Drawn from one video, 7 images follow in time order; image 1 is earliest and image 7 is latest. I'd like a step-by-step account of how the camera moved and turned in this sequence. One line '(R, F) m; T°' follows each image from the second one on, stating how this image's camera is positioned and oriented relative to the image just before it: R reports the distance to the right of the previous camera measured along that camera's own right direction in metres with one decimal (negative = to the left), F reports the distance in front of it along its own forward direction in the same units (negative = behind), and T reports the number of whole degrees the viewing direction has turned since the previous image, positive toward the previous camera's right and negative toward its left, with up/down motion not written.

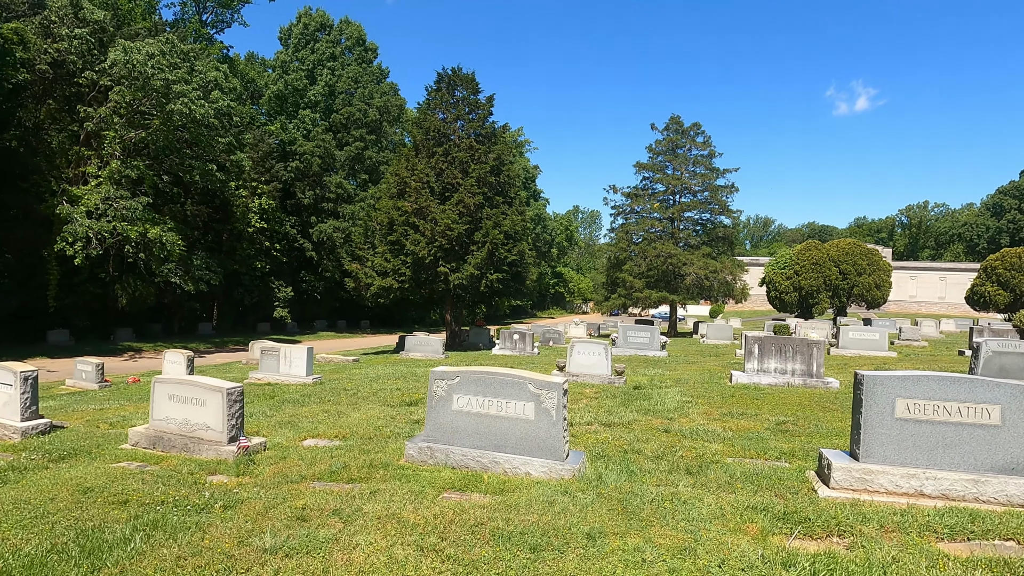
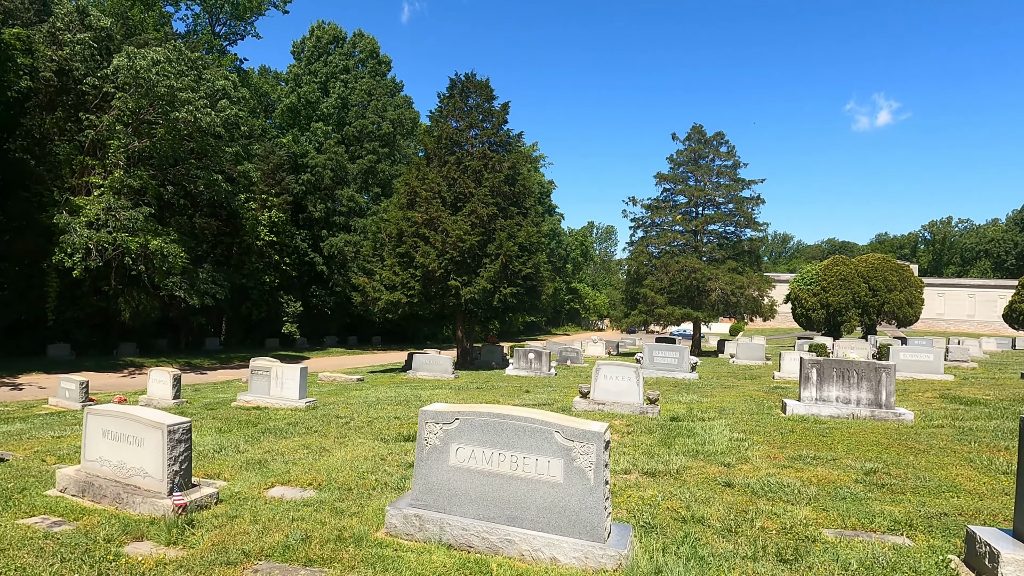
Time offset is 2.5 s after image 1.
(0.0, +1.3) m; -1°
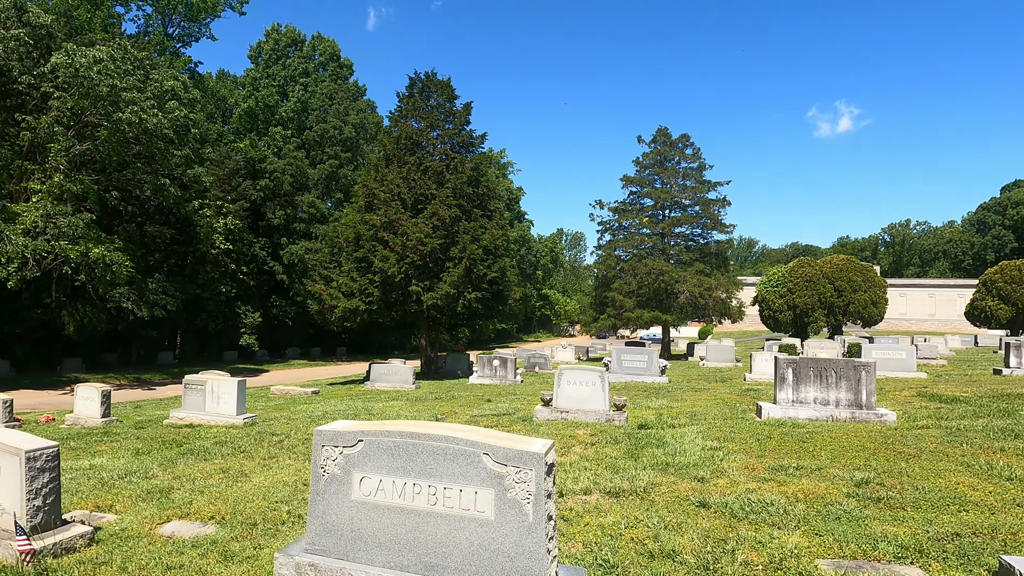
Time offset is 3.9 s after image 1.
(+0.3, +0.8) m; +3°
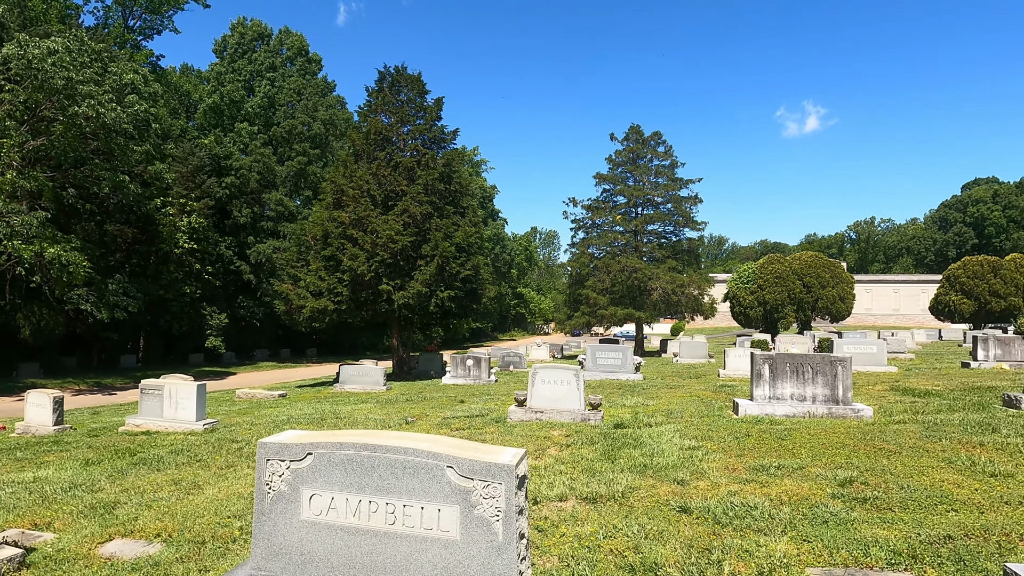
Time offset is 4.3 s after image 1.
(0.0, +0.3) m; +2°
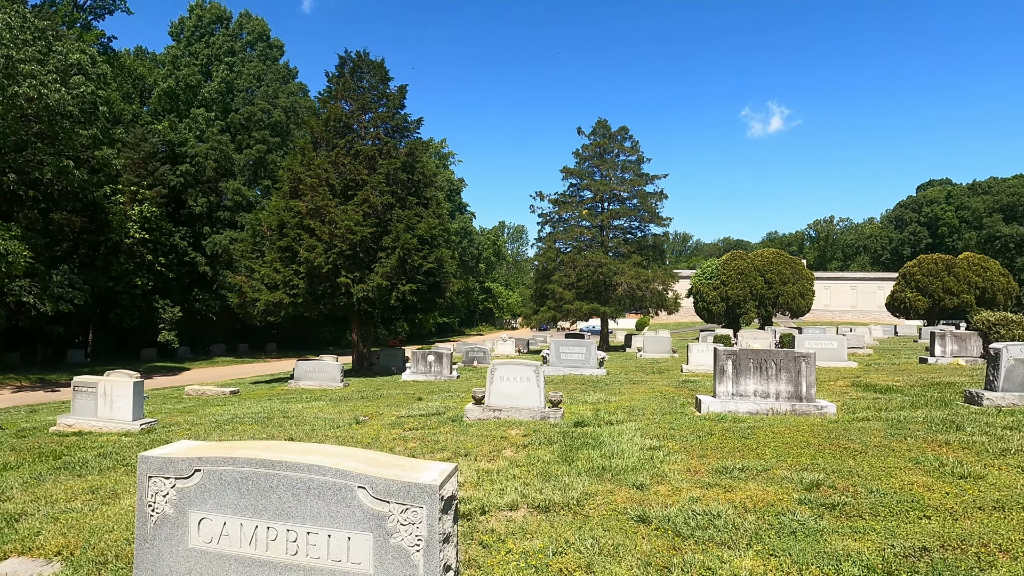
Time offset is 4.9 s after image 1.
(+0.1, +0.4) m; +3°
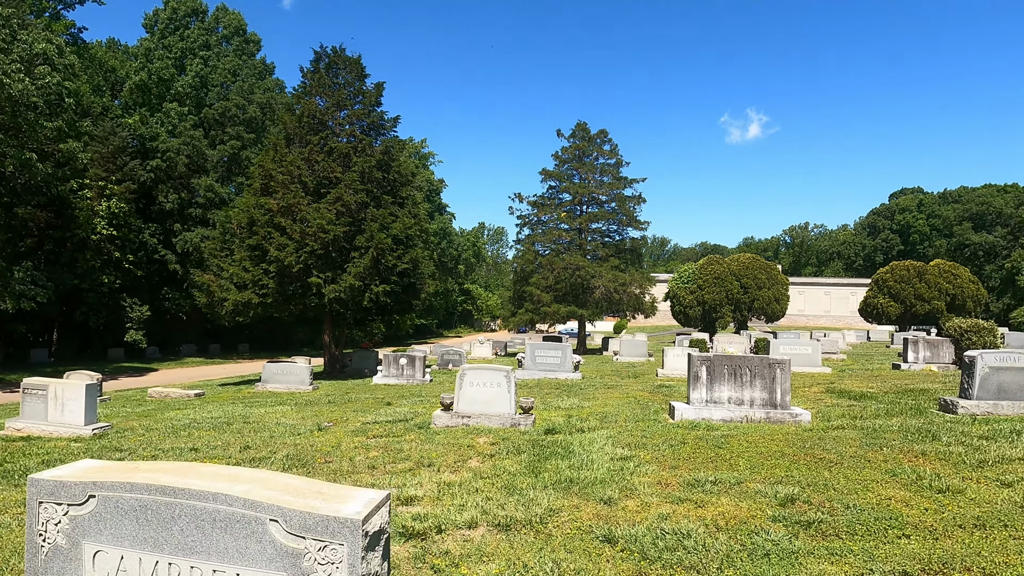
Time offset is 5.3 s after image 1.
(+0.1, +0.2) m; +2°
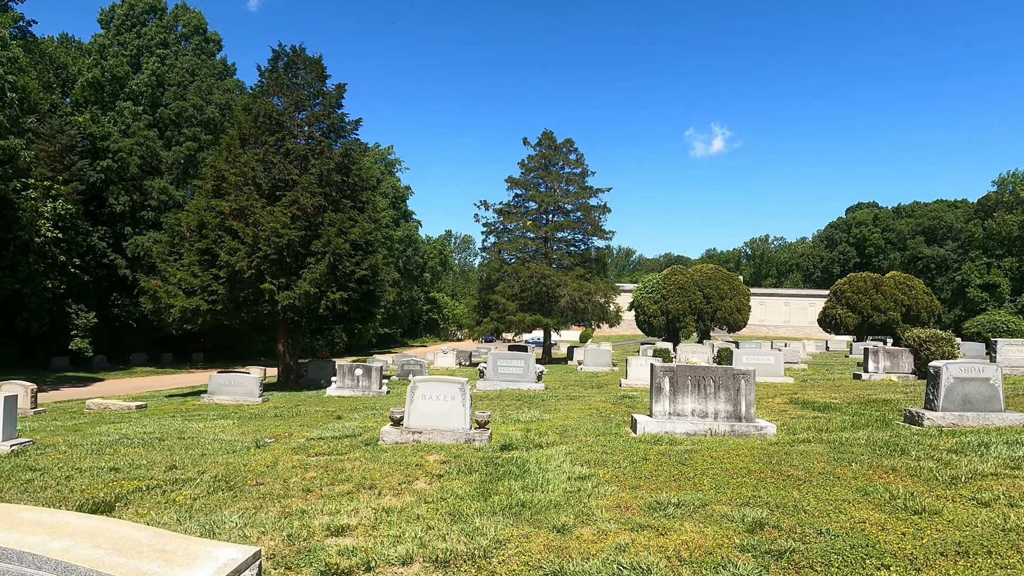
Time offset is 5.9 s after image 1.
(+0.1, +0.4) m; +3°
